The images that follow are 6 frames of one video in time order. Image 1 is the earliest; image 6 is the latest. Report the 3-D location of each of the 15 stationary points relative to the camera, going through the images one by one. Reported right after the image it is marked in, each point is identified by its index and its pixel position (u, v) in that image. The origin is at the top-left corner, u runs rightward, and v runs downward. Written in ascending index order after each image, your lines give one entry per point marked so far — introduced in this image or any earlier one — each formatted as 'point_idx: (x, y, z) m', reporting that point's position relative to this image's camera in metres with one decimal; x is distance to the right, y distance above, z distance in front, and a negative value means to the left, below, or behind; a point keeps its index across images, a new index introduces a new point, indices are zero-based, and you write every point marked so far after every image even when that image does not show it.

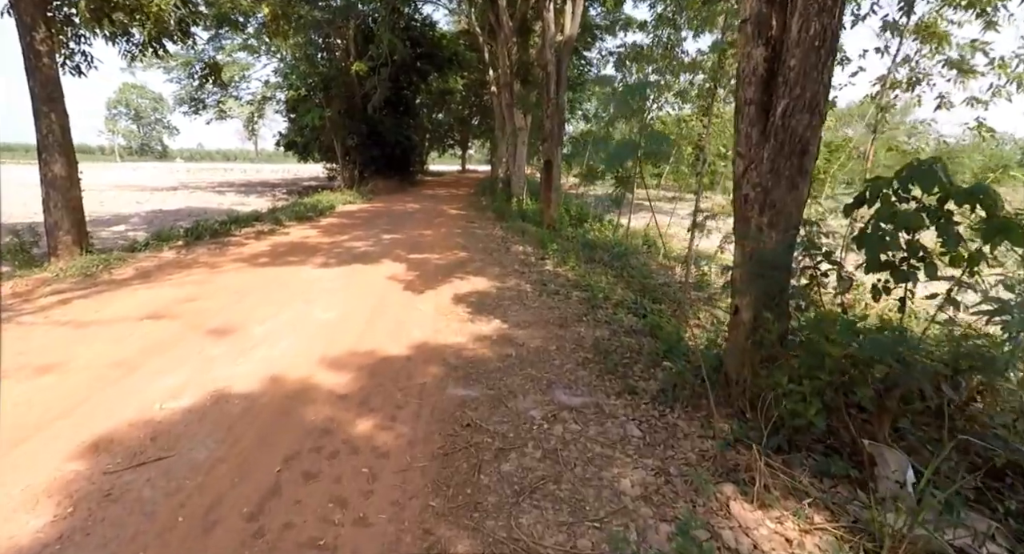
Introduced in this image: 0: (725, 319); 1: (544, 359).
0: (+2.3, -0.5, +5.4) m
1: (+0.2, -0.6, +3.8) m
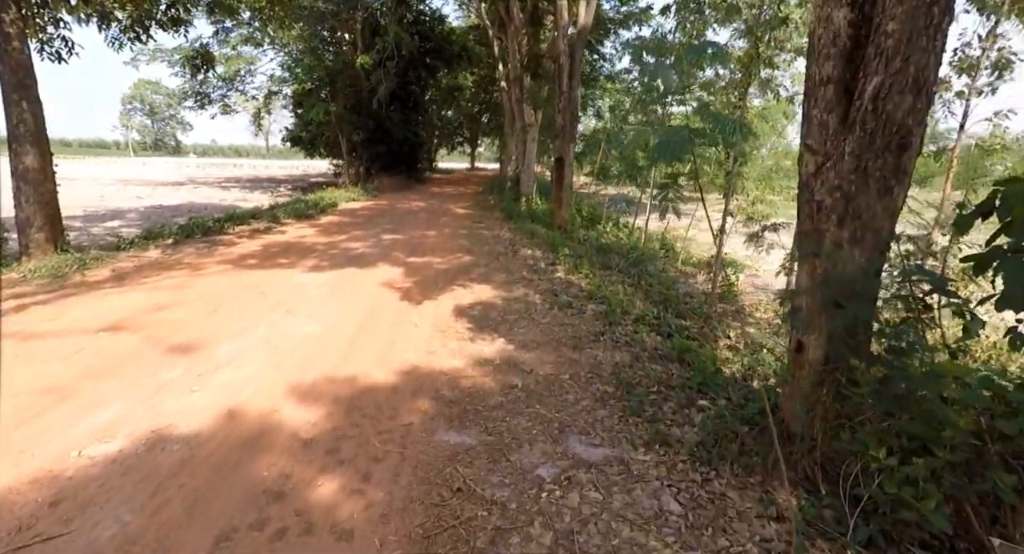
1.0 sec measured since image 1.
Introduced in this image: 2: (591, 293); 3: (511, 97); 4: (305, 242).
0: (+2.4, -0.6, +4.8) m
1: (+0.3, -0.7, +3.2) m
2: (+0.9, -0.2, +5.7) m
3: (0.0, +5.5, +15.3) m
4: (-3.6, +0.6, +8.5) m
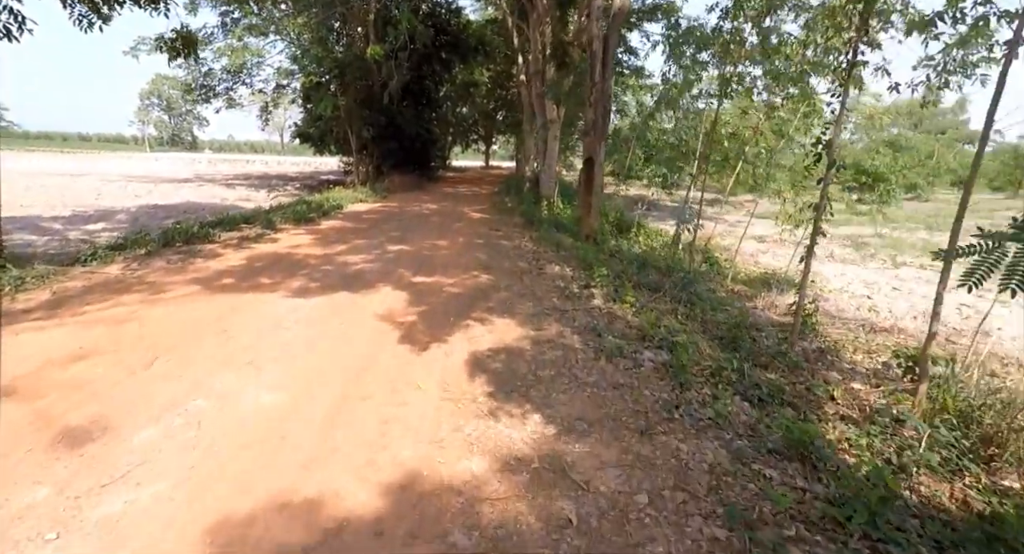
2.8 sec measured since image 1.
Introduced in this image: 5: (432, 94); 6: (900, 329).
0: (+2.6, -0.9, +3.5) m
1: (+0.5, -1.1, +2.0) m
2: (+1.2, -0.5, +4.5) m
3: (+0.6, +5.2, +14.0) m
4: (-3.2, +0.3, +7.4) m
5: (-3.1, +6.9, +18.9) m
6: (+4.4, -0.6, +5.7) m
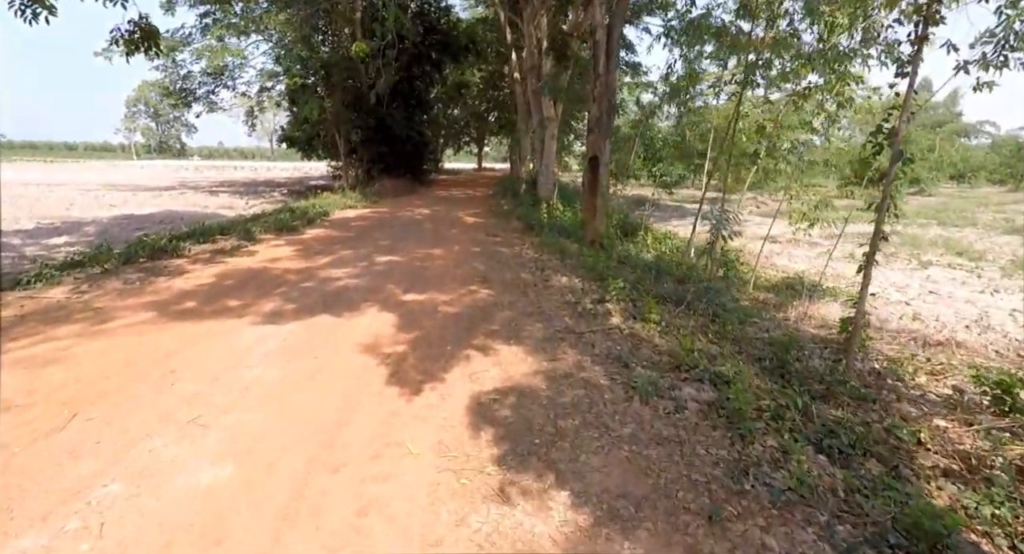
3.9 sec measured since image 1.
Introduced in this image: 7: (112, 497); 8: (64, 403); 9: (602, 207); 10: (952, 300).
0: (+2.7, -1.0, +2.8) m
1: (+0.6, -1.2, +1.3) m
2: (+1.3, -0.6, +3.8) m
3: (+0.4, +5.1, +13.3) m
4: (-3.2, +0.1, +6.7) m
5: (-3.3, +6.6, +18.1) m
6: (+4.5, -0.7, +5.0) m
7: (-1.7, -0.9, +2.1) m
8: (-2.6, -0.7, +2.9) m
9: (+1.5, +1.2, +8.4) m
10: (+6.0, -0.3, +6.7) m
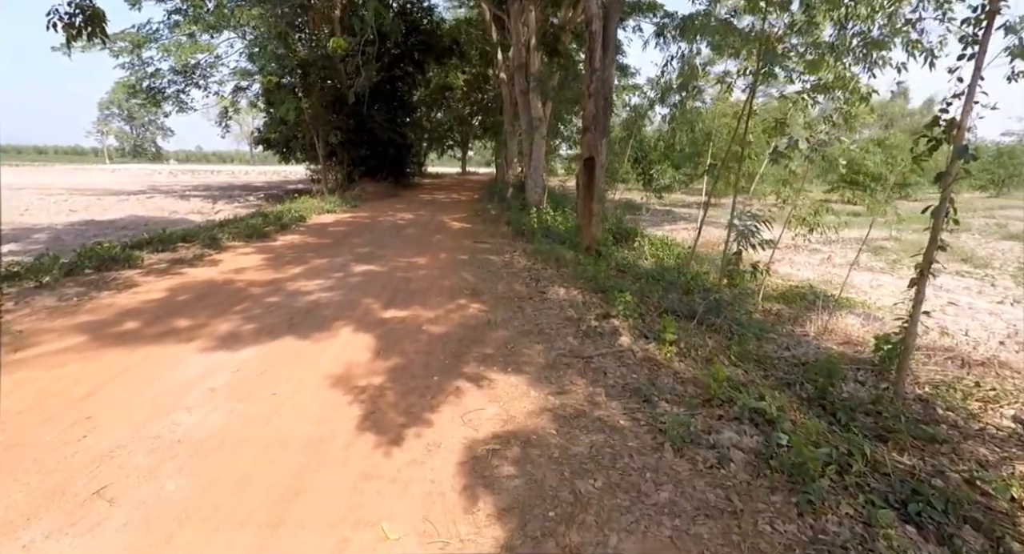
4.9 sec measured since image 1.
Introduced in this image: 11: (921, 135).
0: (+2.7, -1.1, +2.3) m
1: (+0.7, -1.3, +0.7) m
2: (+1.3, -0.7, +3.2) m
3: (+0.1, +4.9, +12.8) m
4: (-3.3, 0.0, +6.0) m
5: (-3.8, +6.4, +17.5) m
6: (+4.5, -0.8, +4.5) m
7: (-1.7, -1.1, +1.5) m
8: (-2.6, -0.9, +2.2) m
9: (+1.4, +1.0, +7.9) m
10: (+5.9, -0.4, +6.3) m
11: (+2.9, +1.0, +3.5) m
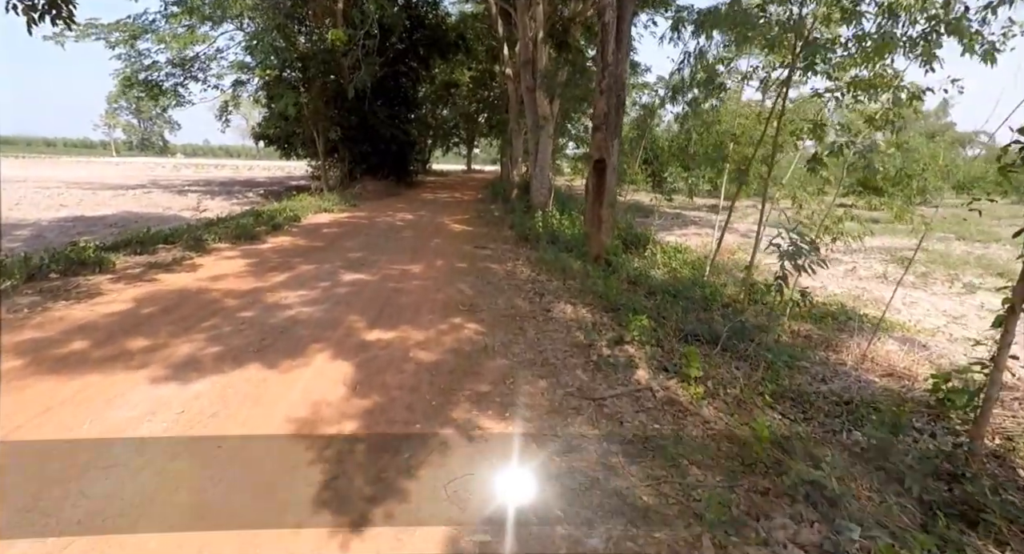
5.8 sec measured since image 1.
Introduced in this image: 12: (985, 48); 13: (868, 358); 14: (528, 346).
0: (+2.7, -1.3, +1.7) m
1: (+0.6, -1.5, +0.1) m
2: (+1.2, -0.9, +2.6) m
3: (+0.2, +4.7, +12.2) m
4: (-3.3, -0.2, +5.4) m
5: (-3.6, +6.3, +16.9) m
6: (+4.5, -1.0, +3.9) m
7: (-1.7, -1.2, +0.9) m
8: (-2.6, -1.0, +1.7) m
9: (+1.4, +0.9, +7.3) m
10: (+5.9, -0.7, +5.7) m
11: (+2.9, +0.8, +2.9) m
12: (+4.1, +2.0, +4.3) m
13: (+3.5, -0.8, +4.9) m
14: (+0.1, -0.6, +4.0) m
